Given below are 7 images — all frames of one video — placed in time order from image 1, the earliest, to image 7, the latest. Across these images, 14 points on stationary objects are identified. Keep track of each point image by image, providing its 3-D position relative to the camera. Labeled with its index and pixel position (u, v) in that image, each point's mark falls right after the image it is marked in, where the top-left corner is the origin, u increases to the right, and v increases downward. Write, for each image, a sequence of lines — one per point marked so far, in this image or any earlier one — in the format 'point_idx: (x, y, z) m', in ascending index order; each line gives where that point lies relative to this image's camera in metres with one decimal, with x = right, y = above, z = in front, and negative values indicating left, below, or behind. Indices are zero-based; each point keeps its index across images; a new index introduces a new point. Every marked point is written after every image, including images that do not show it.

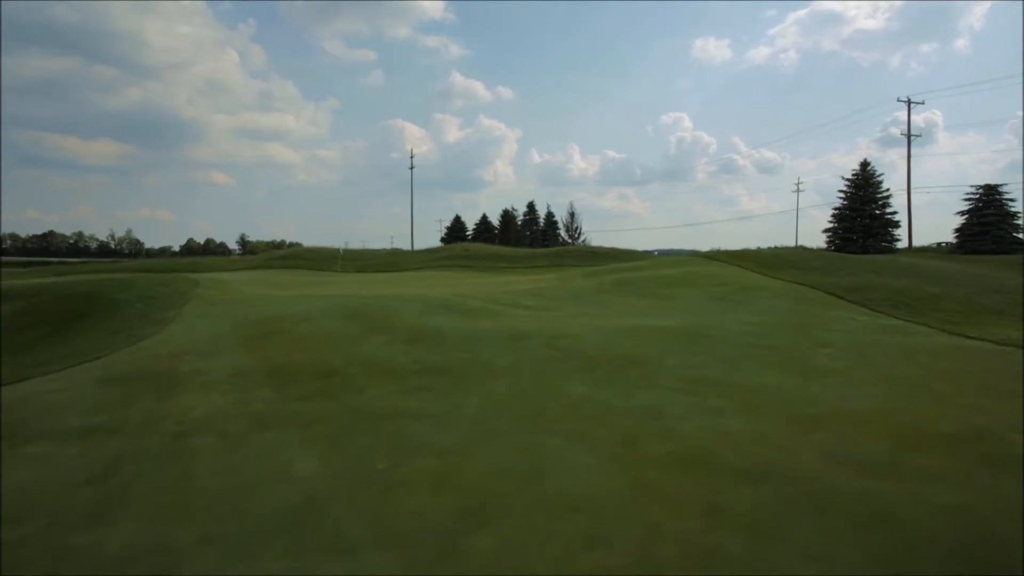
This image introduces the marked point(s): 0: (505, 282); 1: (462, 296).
0: (-0.1, +0.1, +13.7) m
1: (-0.8, -0.1, +10.0) m
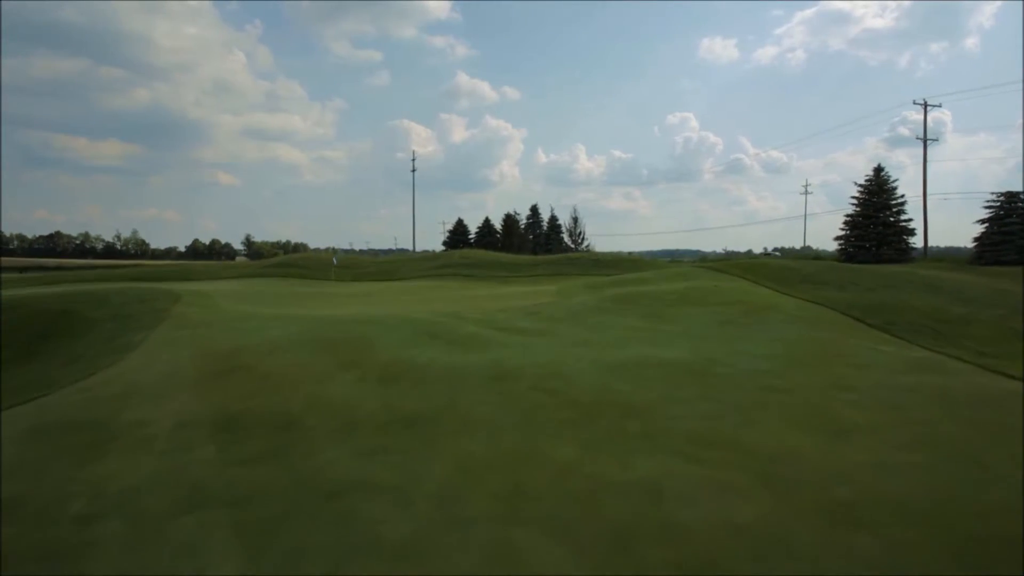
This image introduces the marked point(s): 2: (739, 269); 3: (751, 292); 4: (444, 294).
0: (-0.2, -0.2, +13.1) m
1: (-0.9, -0.4, +9.4) m
2: (+5.2, +0.4, +13.8) m
3: (+4.3, -0.1, +11.0) m
4: (-1.6, -0.2, +14.6) m
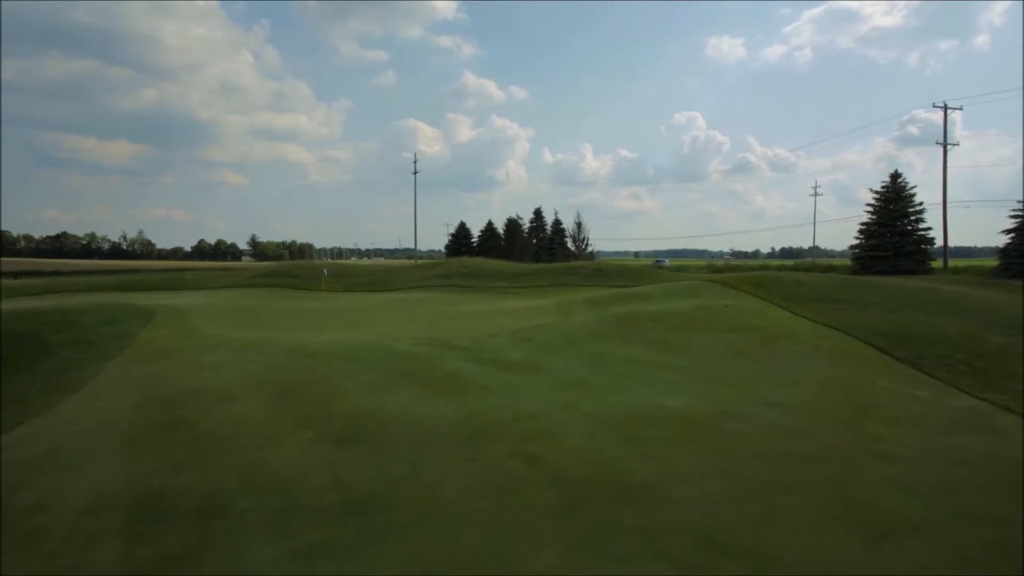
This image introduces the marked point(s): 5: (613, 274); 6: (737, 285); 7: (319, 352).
0: (-0.3, -0.6, +12.3) m
1: (-1.1, -0.8, +8.6) m
2: (+5.1, +0.1, +13.0) m
3: (+4.2, -0.4, +10.1) m
4: (-1.7, -0.5, +13.8) m
5: (+3.3, +0.4, +19.9) m
6: (+5.0, +0.1, +13.3) m
7: (-2.4, -0.8, +7.7) m
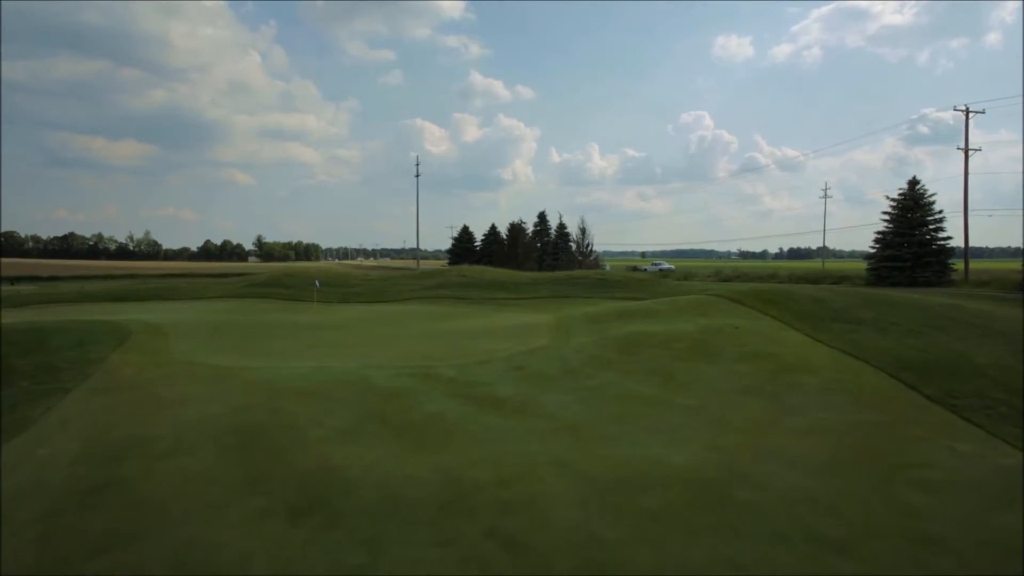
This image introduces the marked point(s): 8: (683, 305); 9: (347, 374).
0: (-0.4, -0.9, +11.7) m
1: (-1.2, -1.1, +8.0) m
2: (+5.0, -0.3, +12.2) m
3: (+4.1, -0.8, +9.4) m
4: (-1.7, -0.9, +13.2) m
5: (+3.4, +0.1, +19.2) m
6: (+4.9, -0.3, +12.6) m
7: (-2.6, -1.2, +7.1) m
8: (+3.8, -0.4, +13.2) m
9: (-2.2, -1.1, +7.9) m
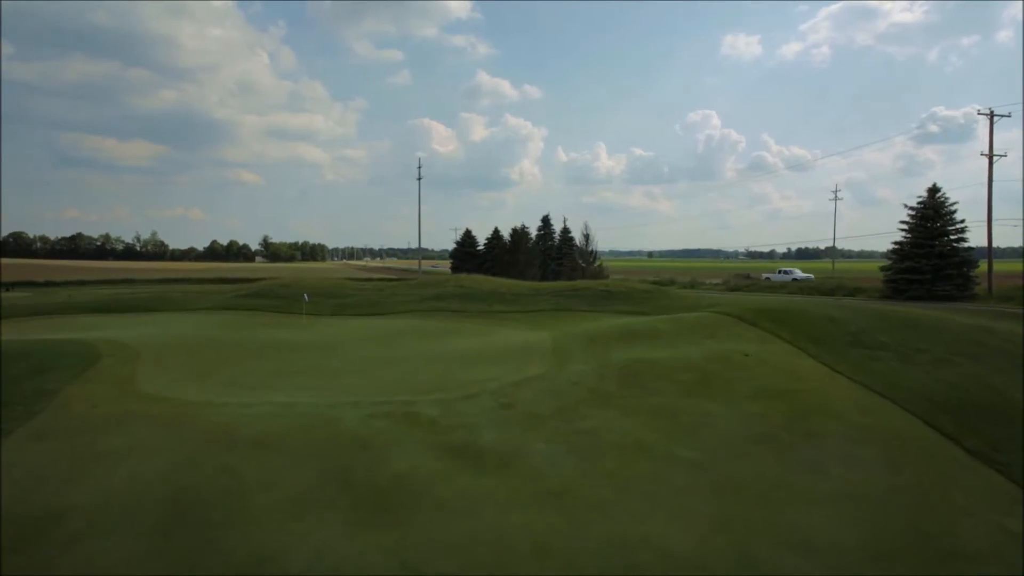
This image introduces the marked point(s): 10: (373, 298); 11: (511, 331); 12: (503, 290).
0: (-0.5, -1.3, +10.9) m
1: (-1.3, -1.5, +7.2) m
2: (+4.9, -0.6, +11.4) m
3: (+4.0, -1.1, +8.6) m
4: (-1.8, -1.2, +12.4) m
5: (+3.3, -0.3, +18.4) m
6: (+4.8, -0.6, +11.8) m
7: (-2.7, -1.5, +6.3) m
8: (+3.7, -0.7, +12.4) m
9: (-2.3, -1.5, +7.2) m
10: (-4.6, -0.3, +19.8) m
11: (0.0, -1.0, +14.2) m
12: (-0.3, -0.1, +19.9) m
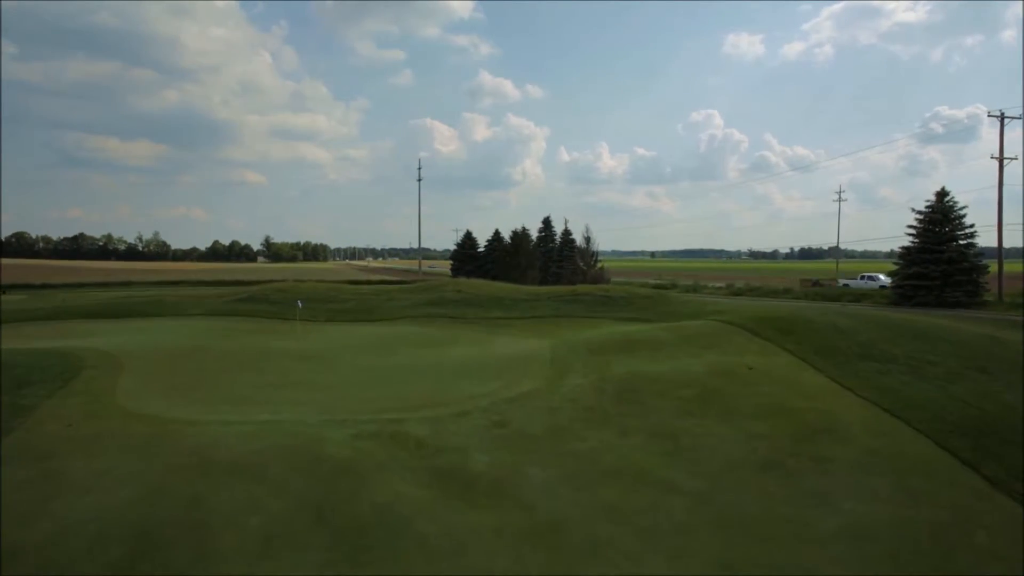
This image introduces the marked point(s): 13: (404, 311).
0: (-0.5, -1.4, +10.6) m
1: (-1.4, -1.7, +6.9) m
2: (+4.9, -0.8, +11.1) m
3: (+3.9, -1.3, +8.3) m
4: (-1.9, -1.4, +12.1) m
5: (+3.3, -0.4, +18.0) m
6: (+4.7, -0.8, +11.4) m
7: (-2.8, -1.7, +6.0) m
8: (+3.6, -0.9, +12.0) m
9: (-2.4, -1.7, +6.9) m
10: (-4.6, -0.5, +19.5) m
11: (-0.1, -1.2, +13.8) m
12: (-0.3, -0.2, +19.6) m
13: (-3.2, -0.7, +18.0) m
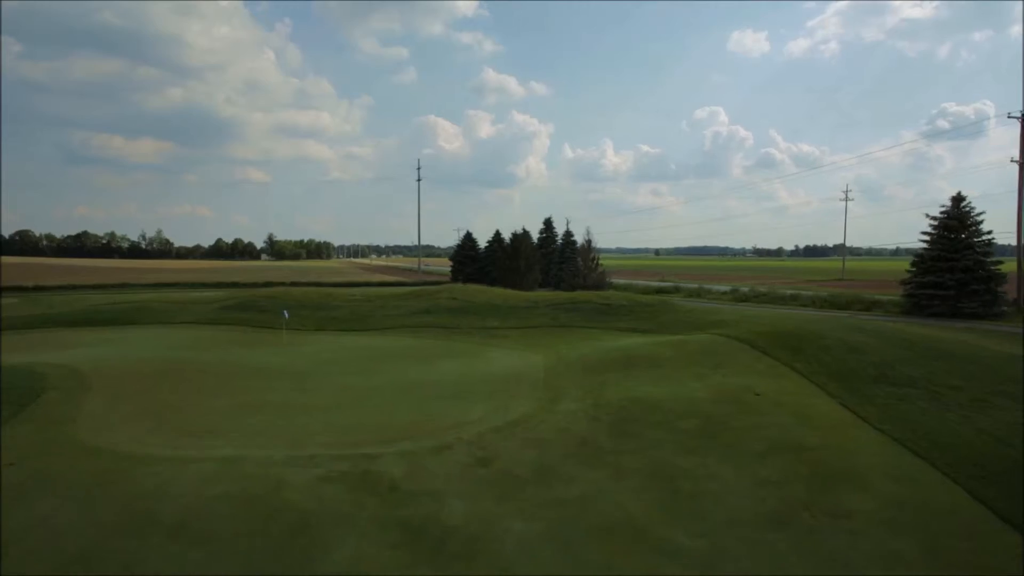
0: (-0.7, -1.7, +9.9) m
1: (-1.6, -1.9, +6.3) m
2: (+4.7, -1.1, +10.4) m
3: (+3.8, -1.6, +7.6) m
4: (-2.1, -1.6, +11.5) m
5: (+3.2, -0.6, +17.3) m
6: (+4.6, -1.1, +10.8) m
7: (-3.0, -2.0, +5.4) m
8: (+3.4, -1.1, +11.3) m
9: (-2.6, -1.9, +6.2) m
10: (-4.7, -0.7, +18.9) m
11: (-0.2, -1.4, +13.2) m
12: (-0.4, -0.4, +18.9) m
13: (-3.3, -0.9, +17.4) m
